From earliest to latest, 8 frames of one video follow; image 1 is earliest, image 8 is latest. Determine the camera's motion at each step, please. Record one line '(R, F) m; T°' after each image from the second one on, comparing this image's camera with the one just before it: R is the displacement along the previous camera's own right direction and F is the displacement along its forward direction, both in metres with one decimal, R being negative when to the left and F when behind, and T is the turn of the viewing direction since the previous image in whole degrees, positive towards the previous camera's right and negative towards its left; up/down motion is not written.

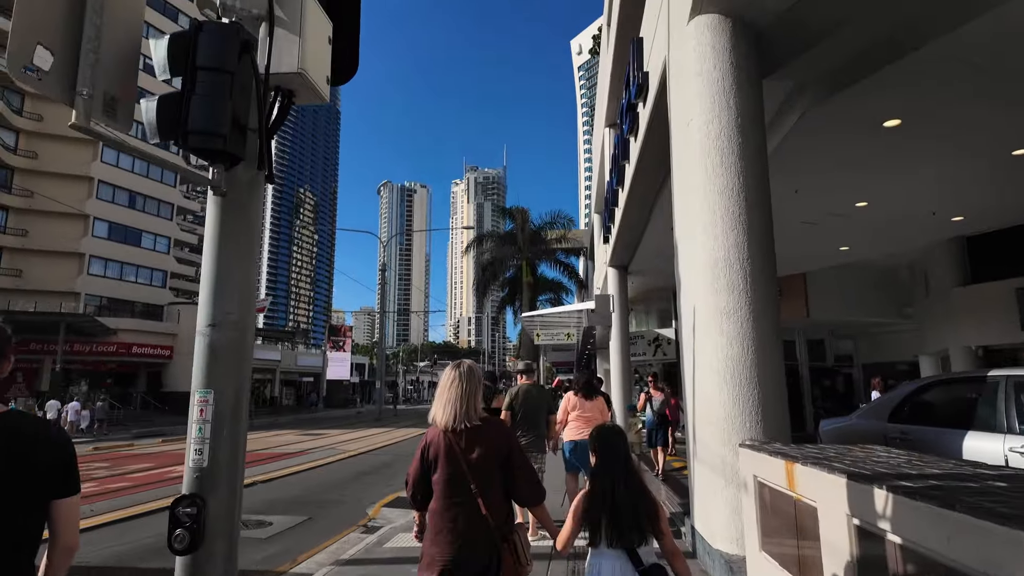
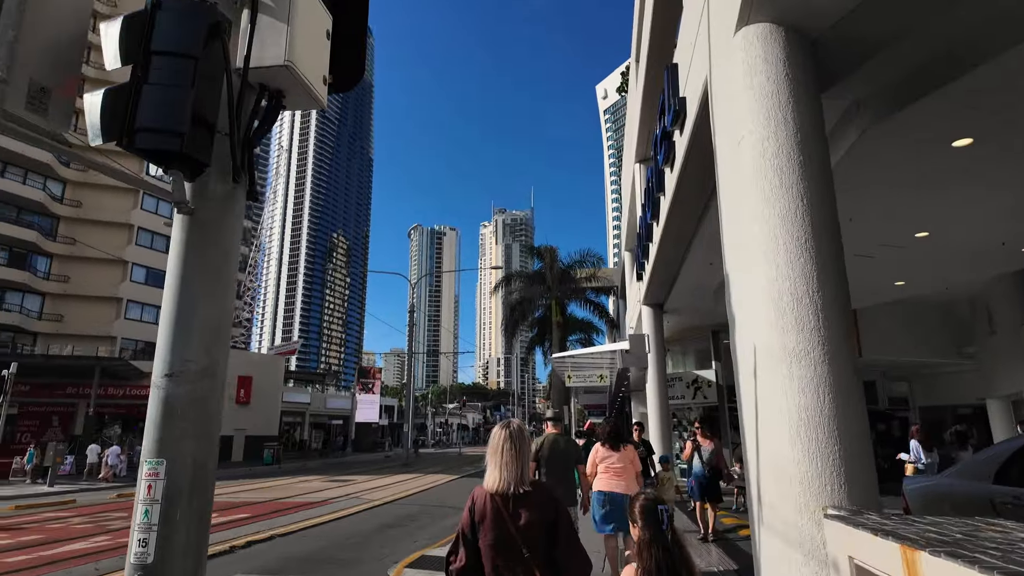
(0.0, +0.5) m; -3°
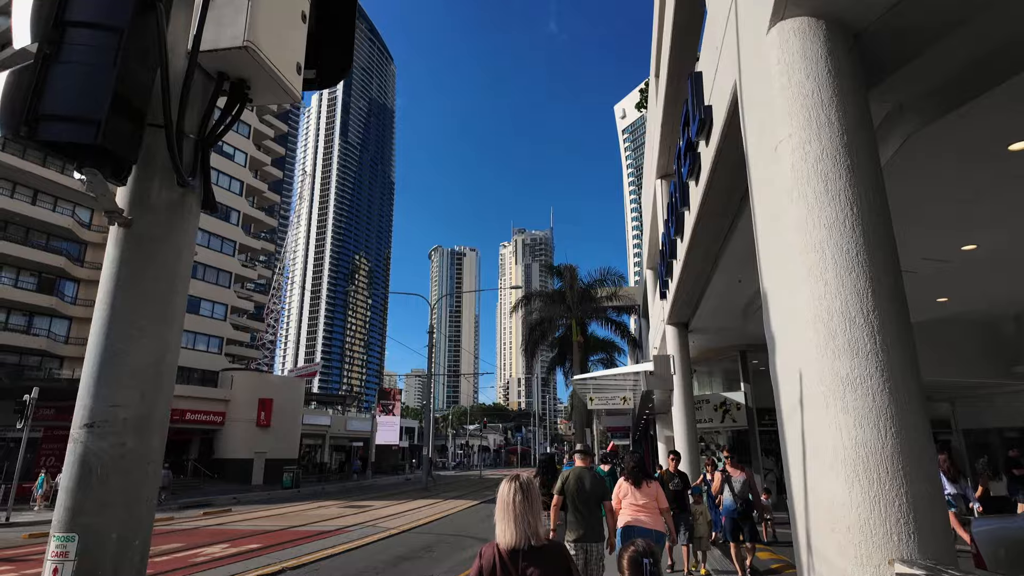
(0.0, +0.4) m; -2°
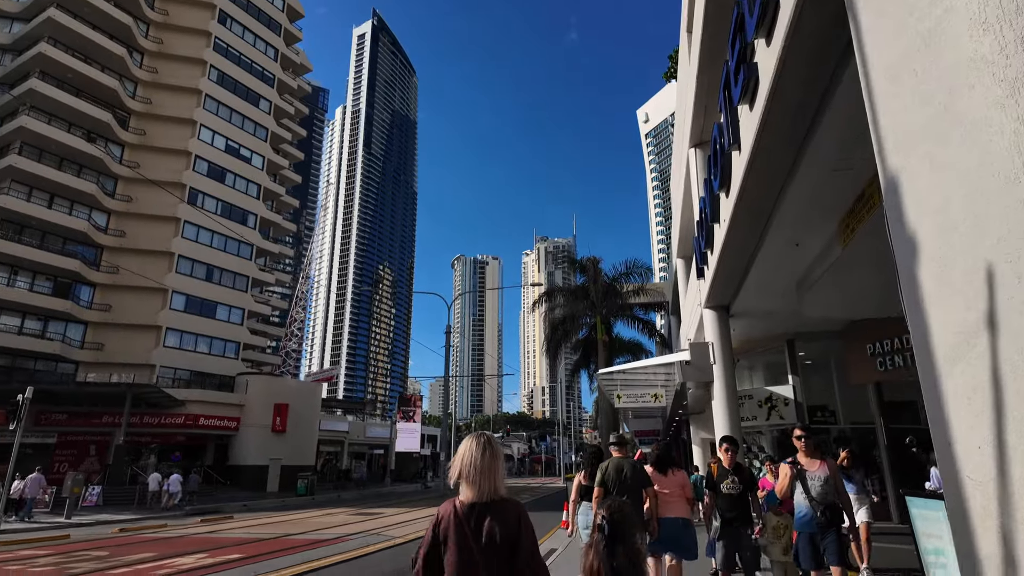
(+0.1, +1.4) m; -2°
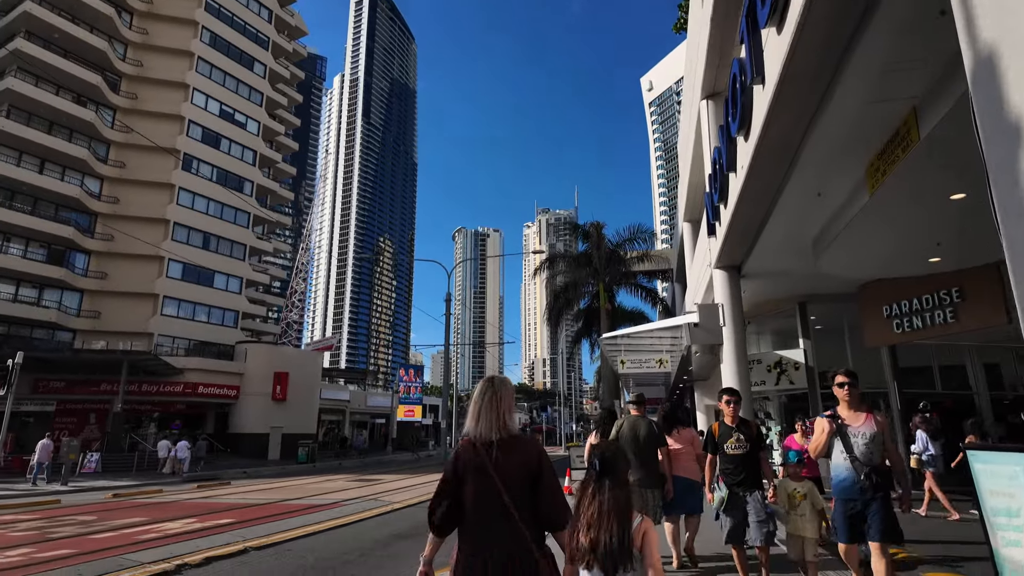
(0.0, +0.5) m; 0°
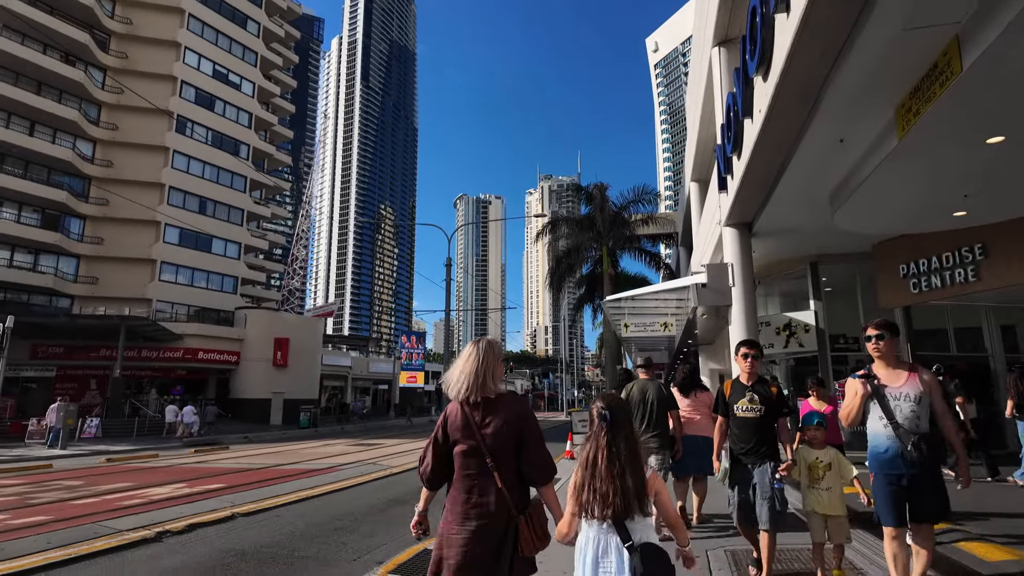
(0.0, +0.5) m; 0°
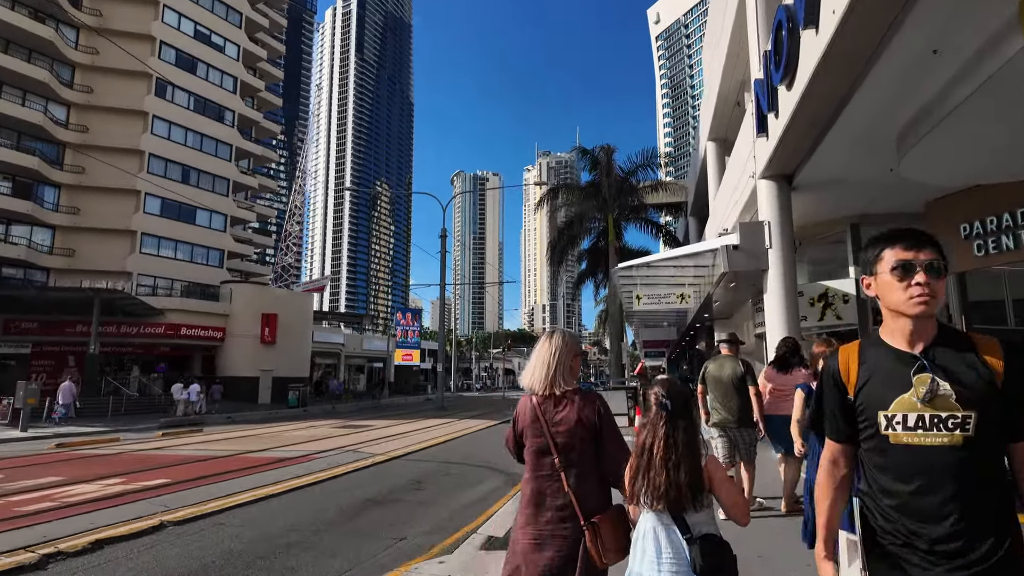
(-0.1, +1.5) m; 0°
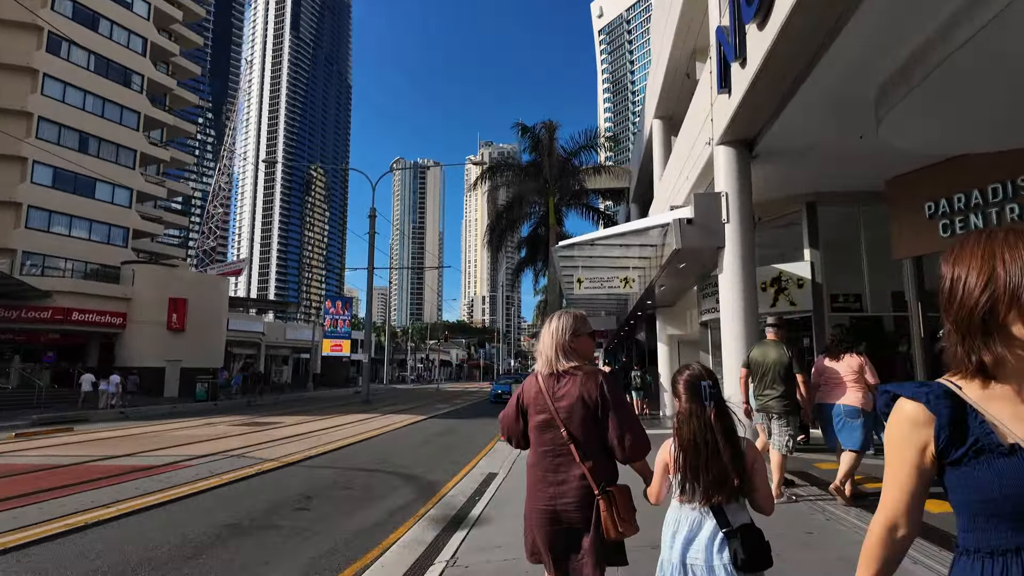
(+0.3, +1.4) m; +6°
